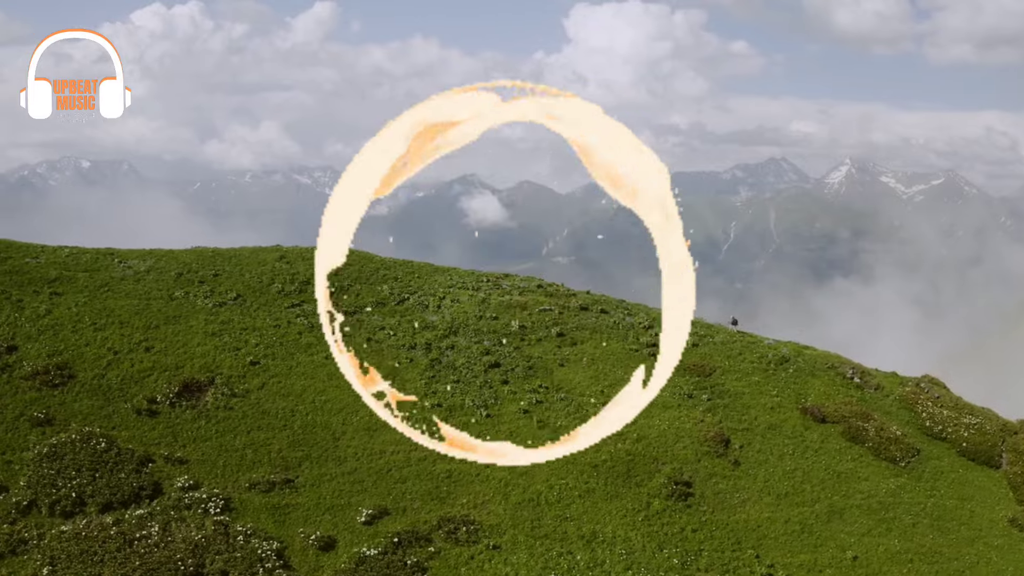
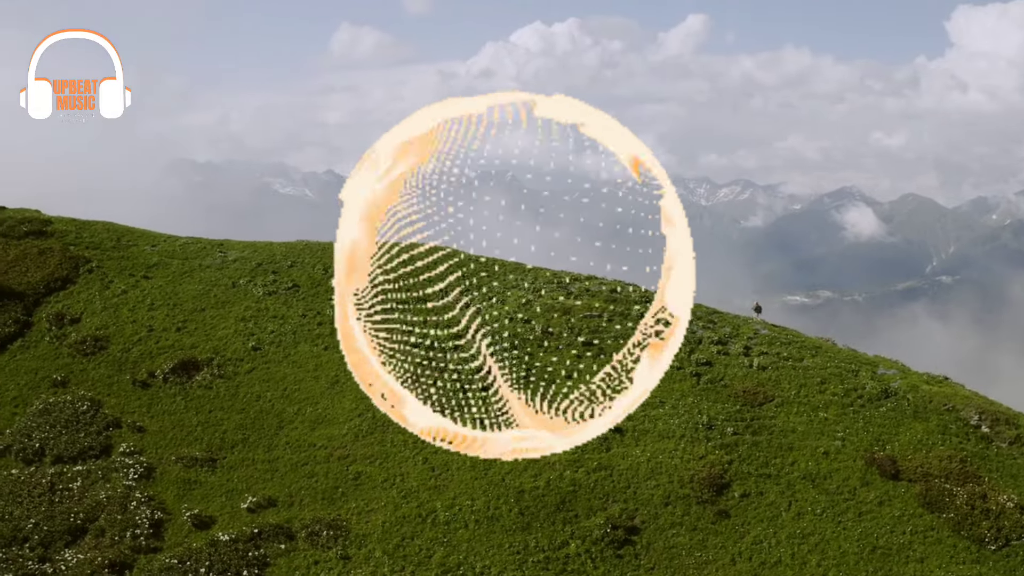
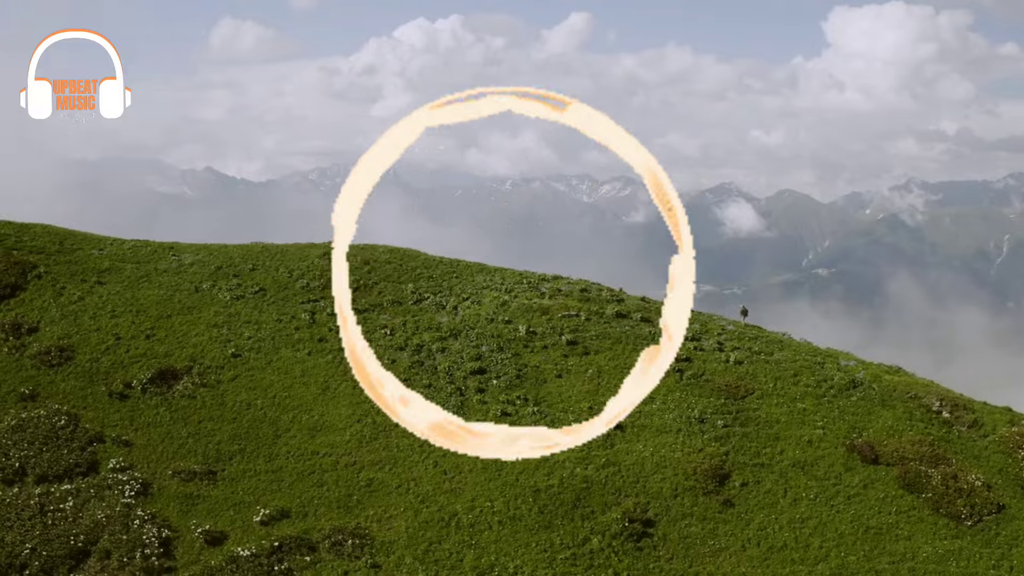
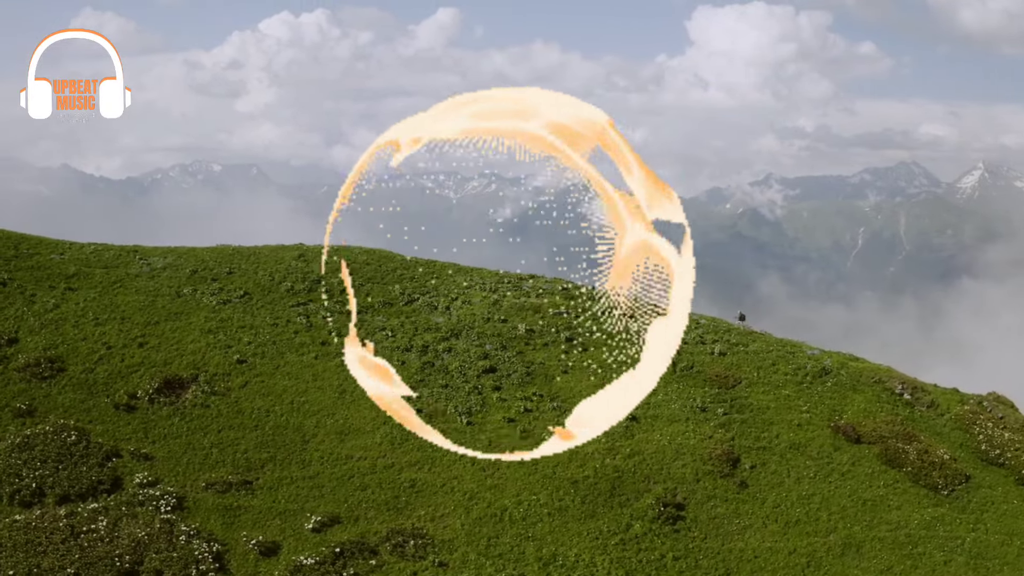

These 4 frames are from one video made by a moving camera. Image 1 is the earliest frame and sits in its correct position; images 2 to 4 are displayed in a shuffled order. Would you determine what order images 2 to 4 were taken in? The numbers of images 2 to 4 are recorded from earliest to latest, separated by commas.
4, 3, 2
